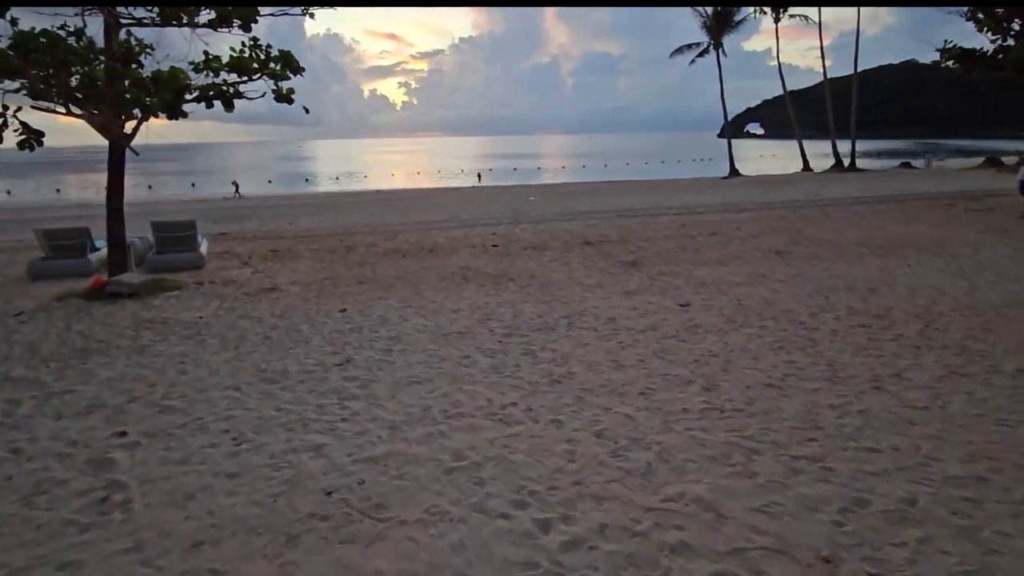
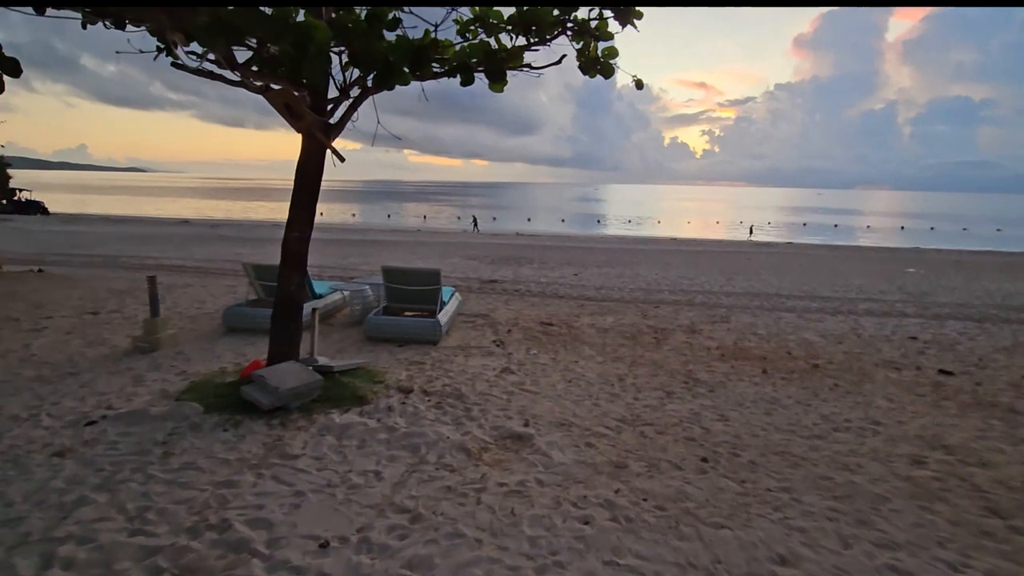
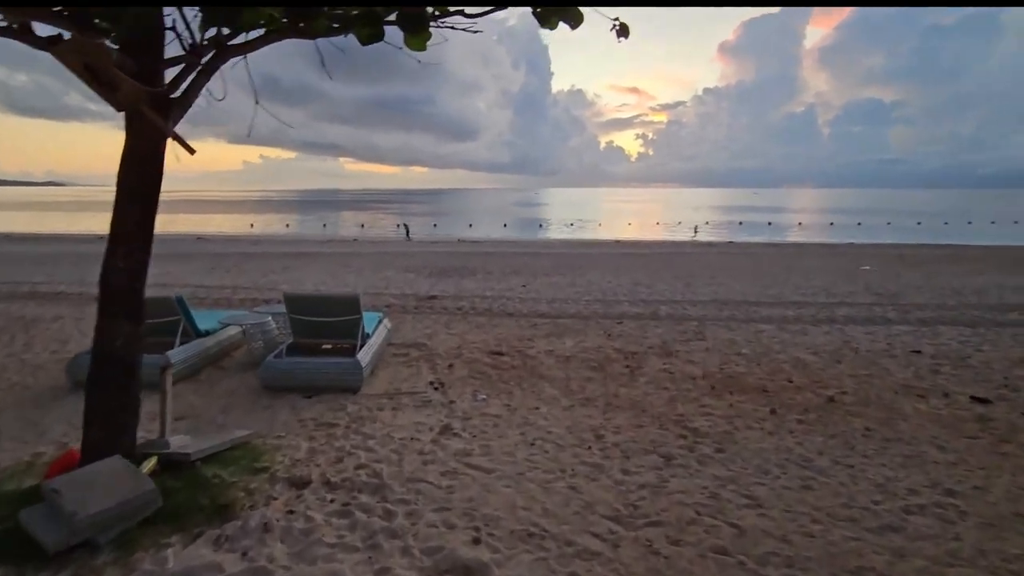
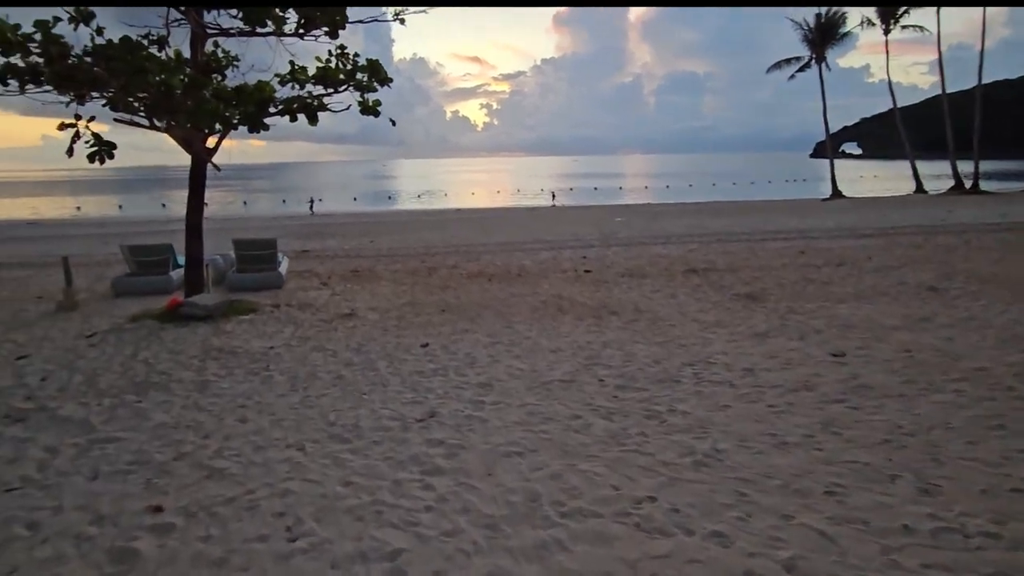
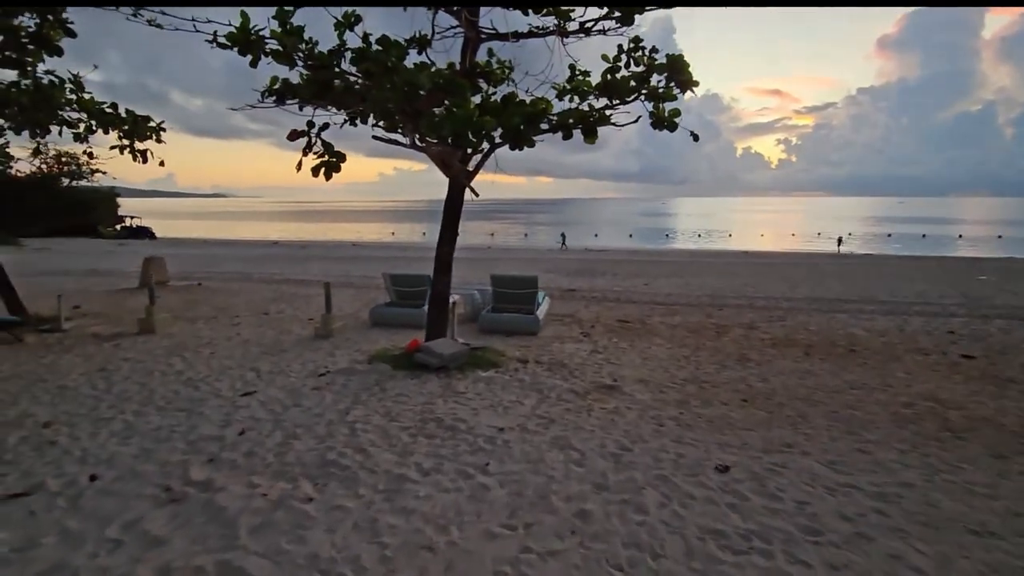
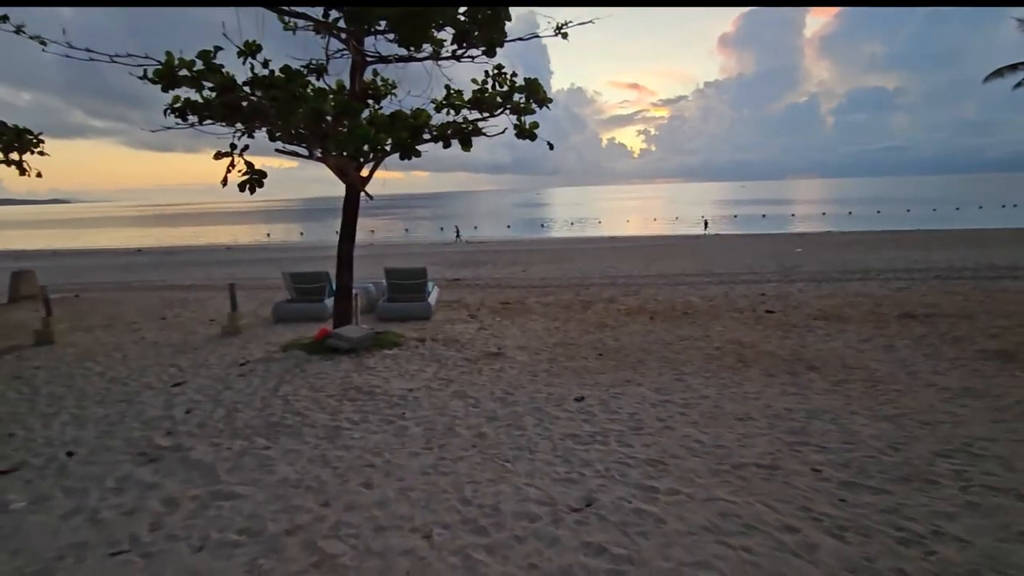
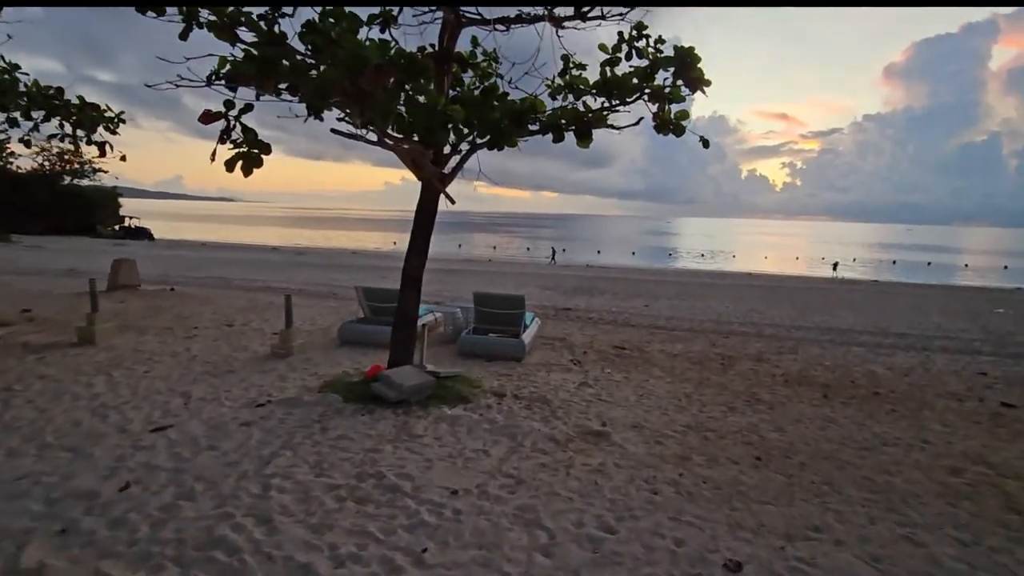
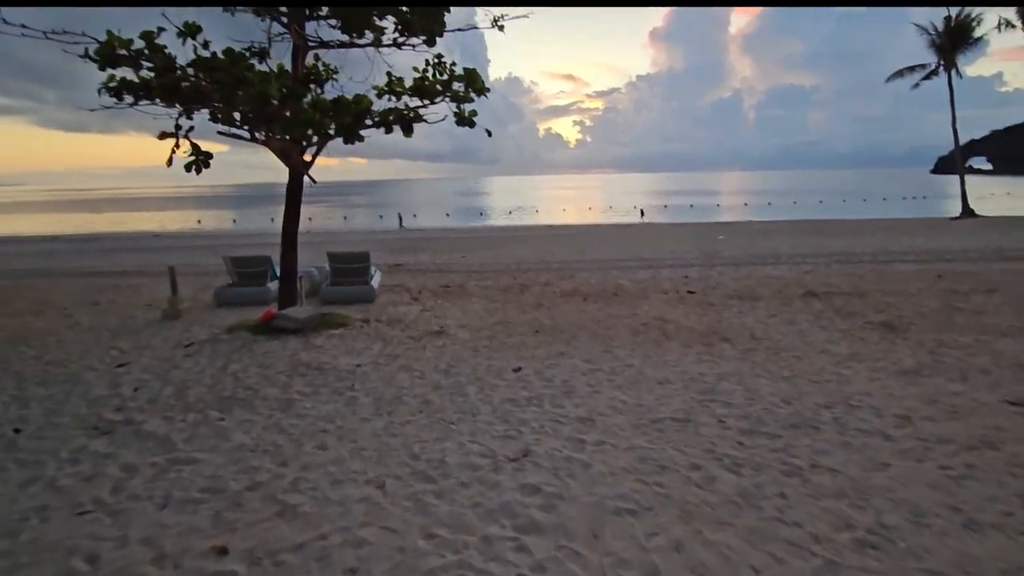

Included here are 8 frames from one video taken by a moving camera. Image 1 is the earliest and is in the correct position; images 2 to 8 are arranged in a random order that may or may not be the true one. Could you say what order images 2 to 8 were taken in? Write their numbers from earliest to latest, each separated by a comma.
4, 8, 6, 5, 7, 2, 3
